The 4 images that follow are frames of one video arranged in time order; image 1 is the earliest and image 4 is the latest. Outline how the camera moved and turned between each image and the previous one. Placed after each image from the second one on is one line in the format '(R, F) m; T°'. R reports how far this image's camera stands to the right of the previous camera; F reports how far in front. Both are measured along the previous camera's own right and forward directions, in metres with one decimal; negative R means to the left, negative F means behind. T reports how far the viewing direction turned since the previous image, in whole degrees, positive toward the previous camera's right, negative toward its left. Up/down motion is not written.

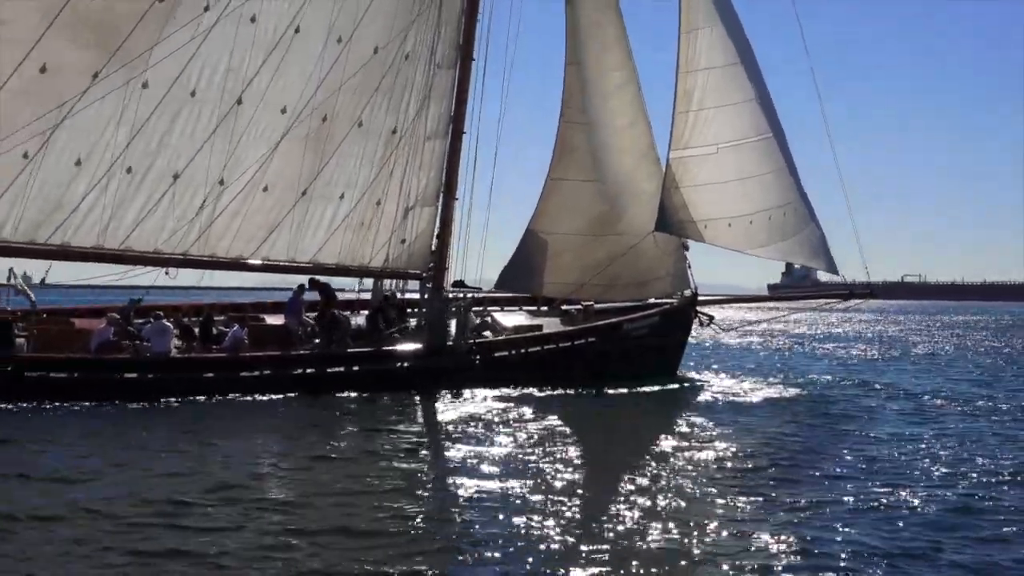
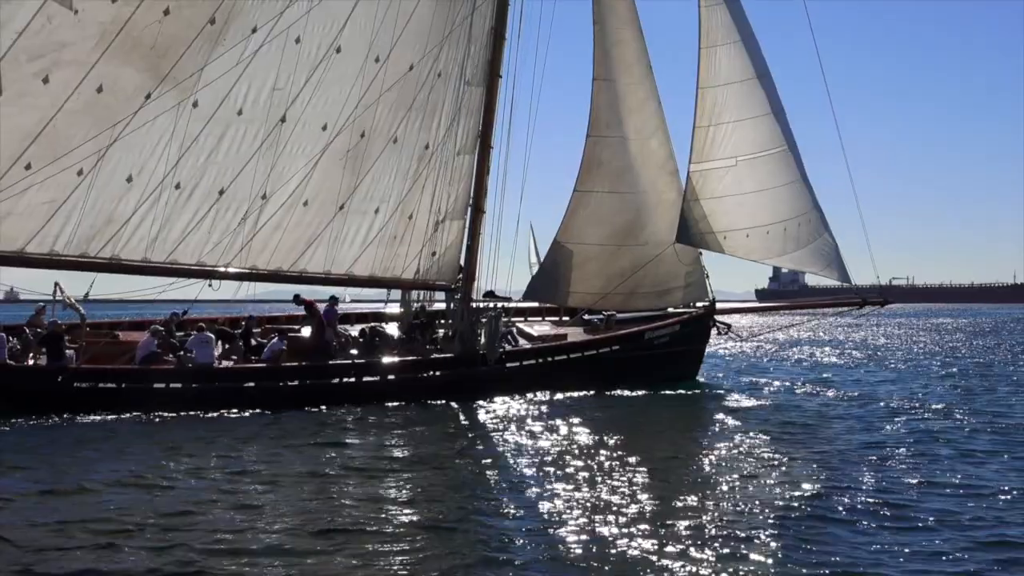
(-1.0, -0.7) m; +1°
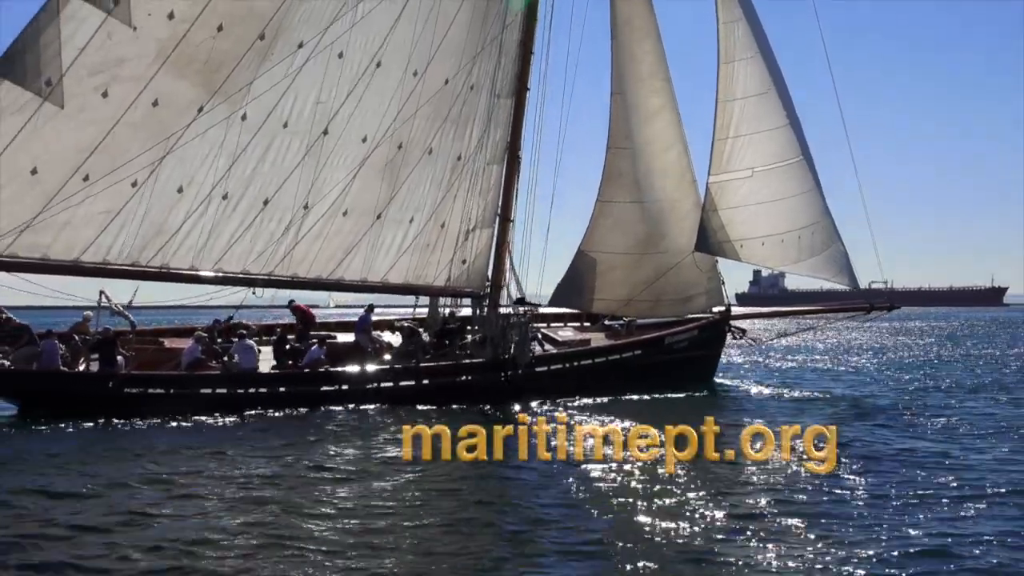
(-1.3, -0.8) m; +1°
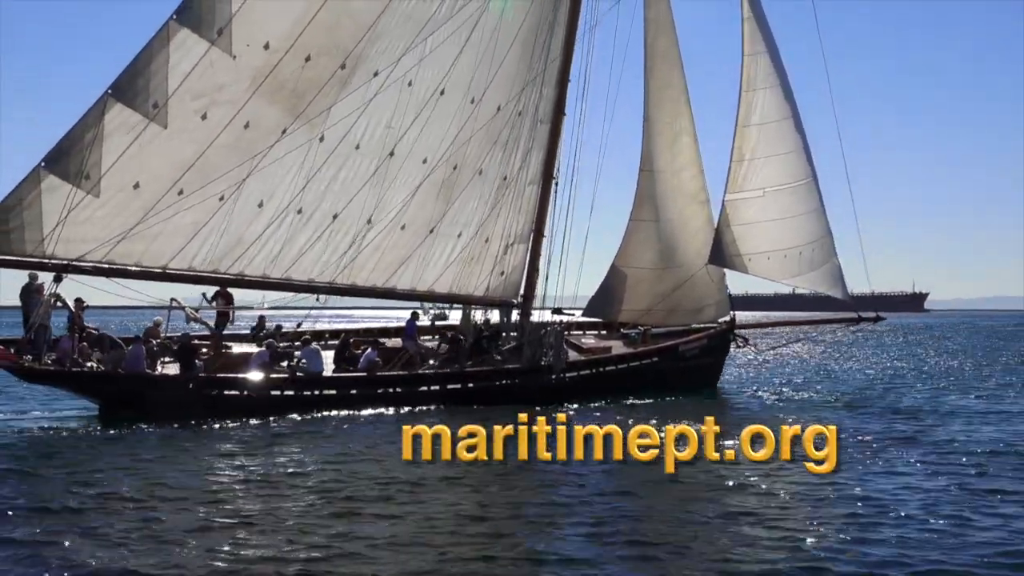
(-2.5, -1.9) m; +3°
